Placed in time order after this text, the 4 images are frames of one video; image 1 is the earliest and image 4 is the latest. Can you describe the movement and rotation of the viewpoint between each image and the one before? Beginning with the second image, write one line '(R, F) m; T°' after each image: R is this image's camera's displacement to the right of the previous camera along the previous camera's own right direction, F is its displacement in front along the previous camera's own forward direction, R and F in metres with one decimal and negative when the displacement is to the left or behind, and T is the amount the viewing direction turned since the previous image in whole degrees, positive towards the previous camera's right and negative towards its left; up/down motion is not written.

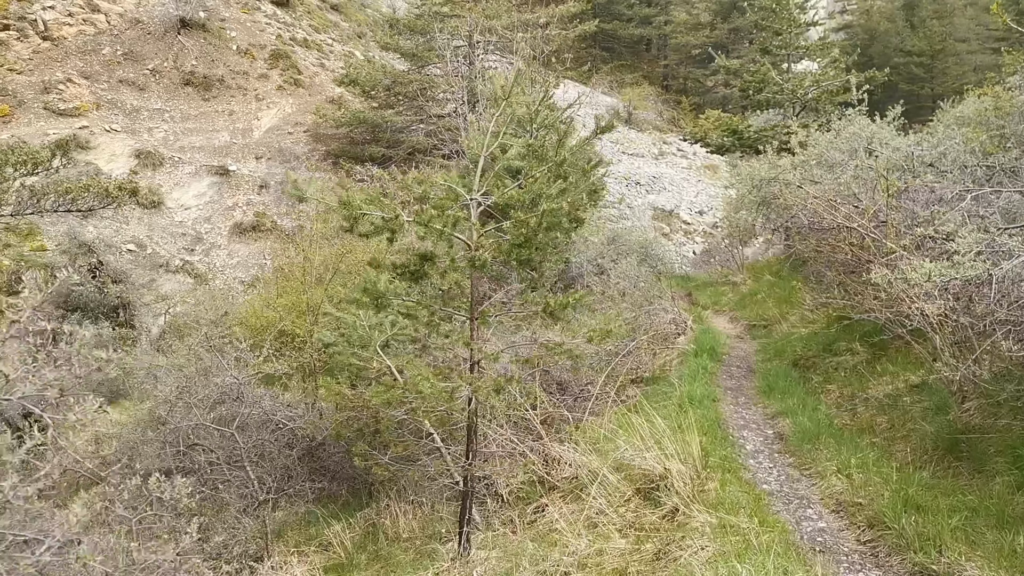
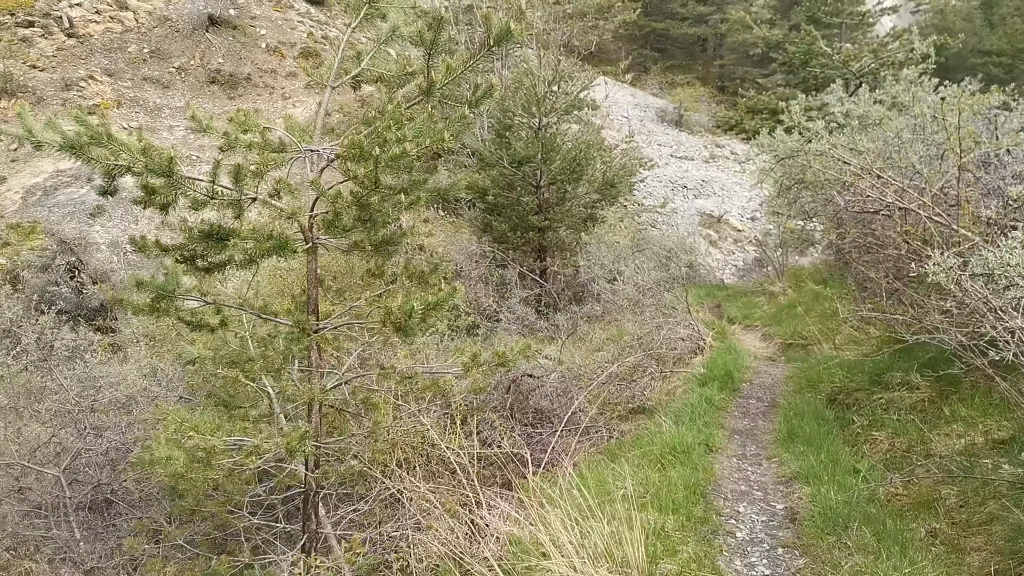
(+0.7, +1.5) m; -4°
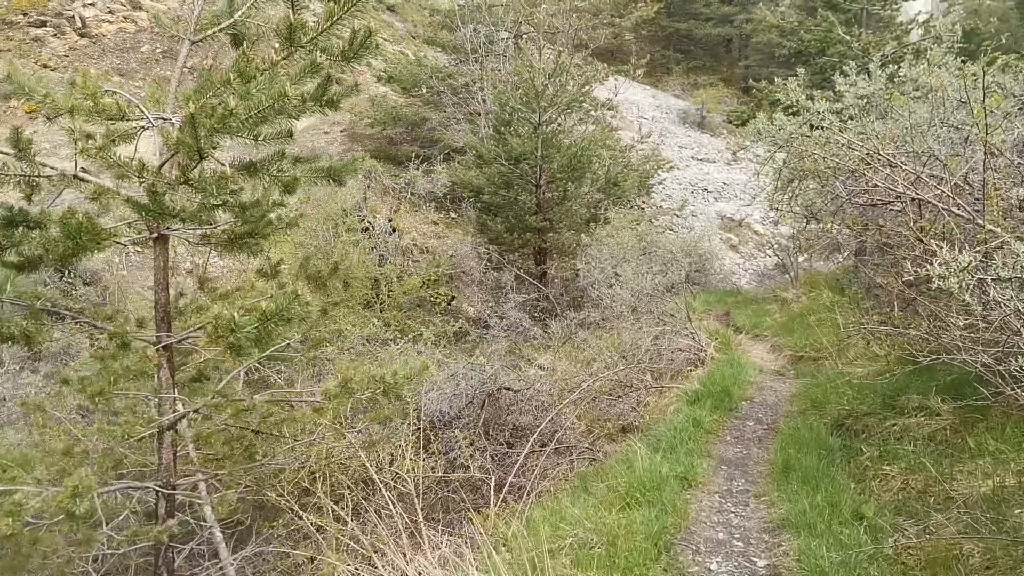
(+0.4, +0.6) m; -2°
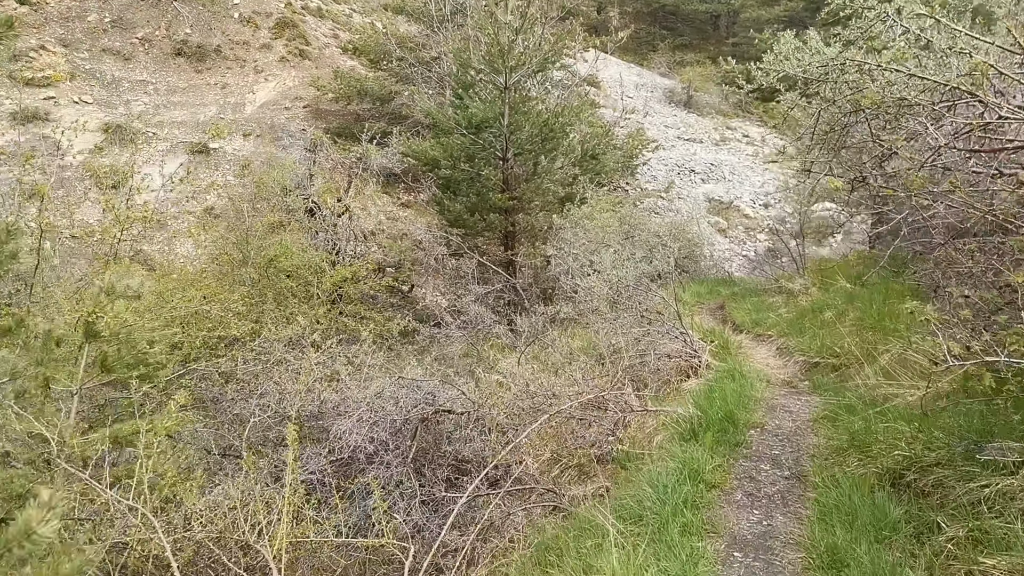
(+0.3, +1.3) m; +1°
